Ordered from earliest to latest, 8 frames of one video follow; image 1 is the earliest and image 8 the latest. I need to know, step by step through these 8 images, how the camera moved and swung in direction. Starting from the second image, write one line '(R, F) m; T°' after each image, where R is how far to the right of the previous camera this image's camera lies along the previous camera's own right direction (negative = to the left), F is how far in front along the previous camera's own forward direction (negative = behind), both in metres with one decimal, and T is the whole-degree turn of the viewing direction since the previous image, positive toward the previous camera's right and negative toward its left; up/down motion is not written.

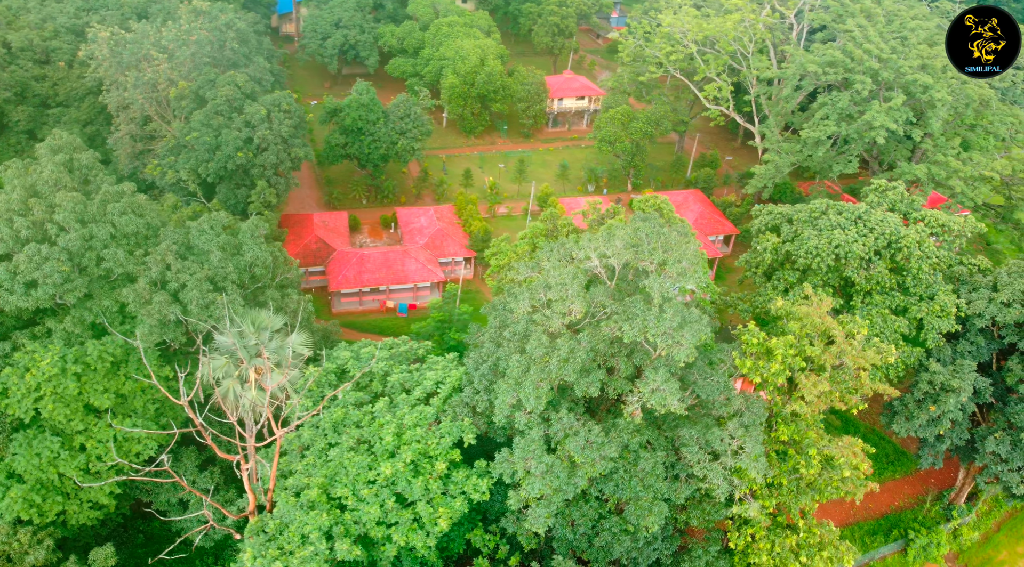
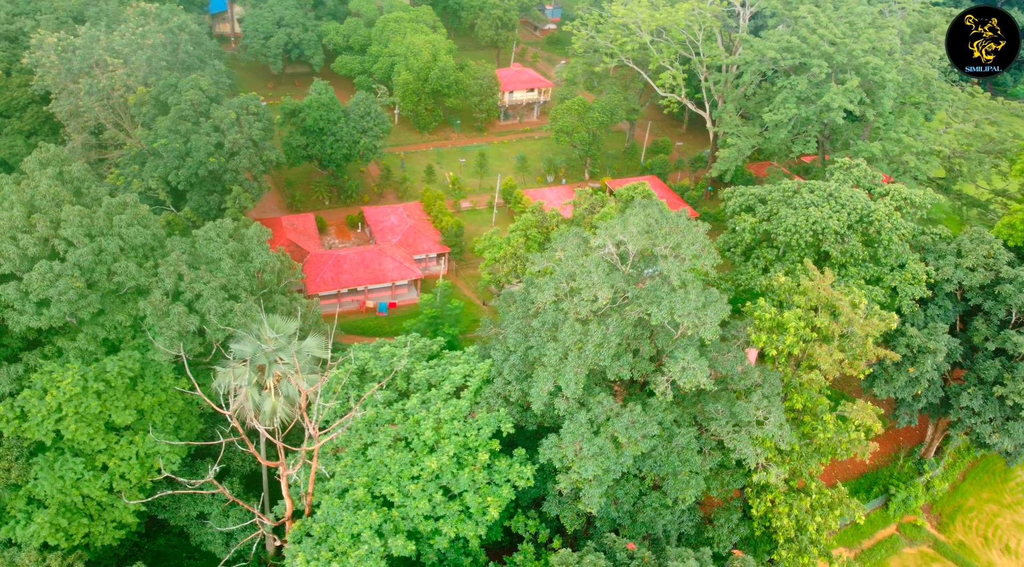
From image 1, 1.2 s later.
(-2.6, -0.4) m; +5°
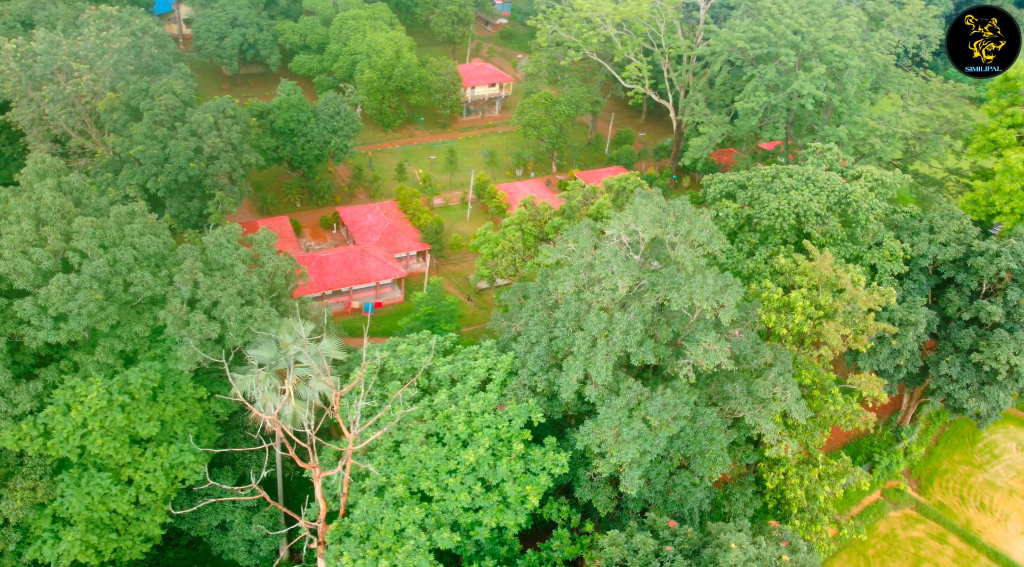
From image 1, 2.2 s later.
(-2.1, -0.3) m; +4°
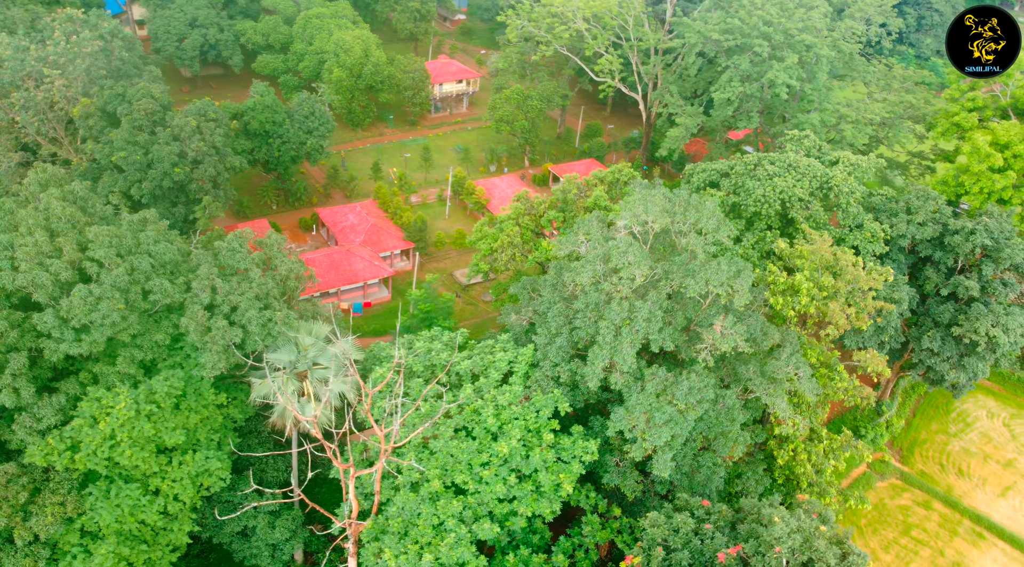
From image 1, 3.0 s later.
(-1.9, -0.3) m; +4°
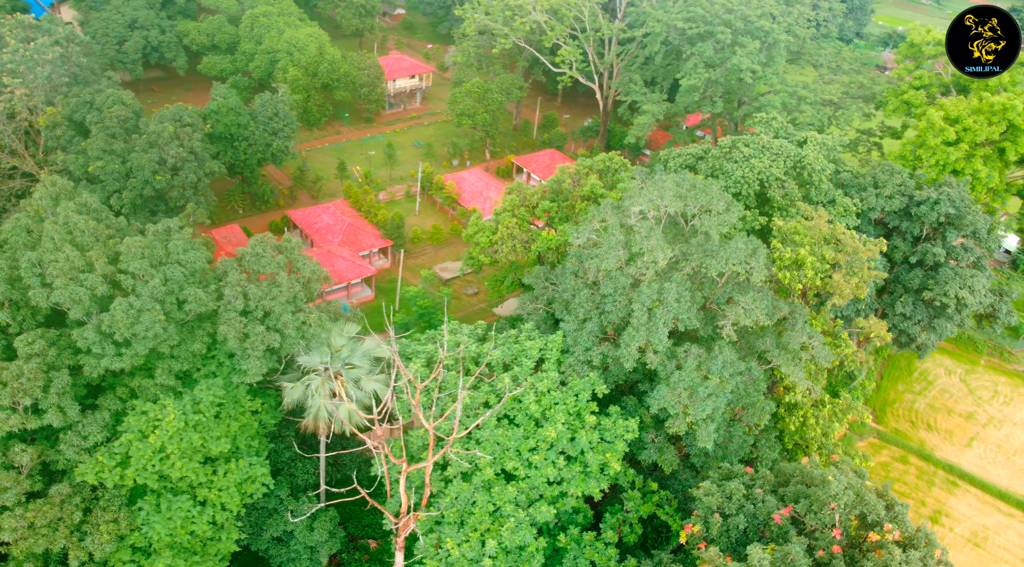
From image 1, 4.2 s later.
(-2.9, -0.4) m; +5°
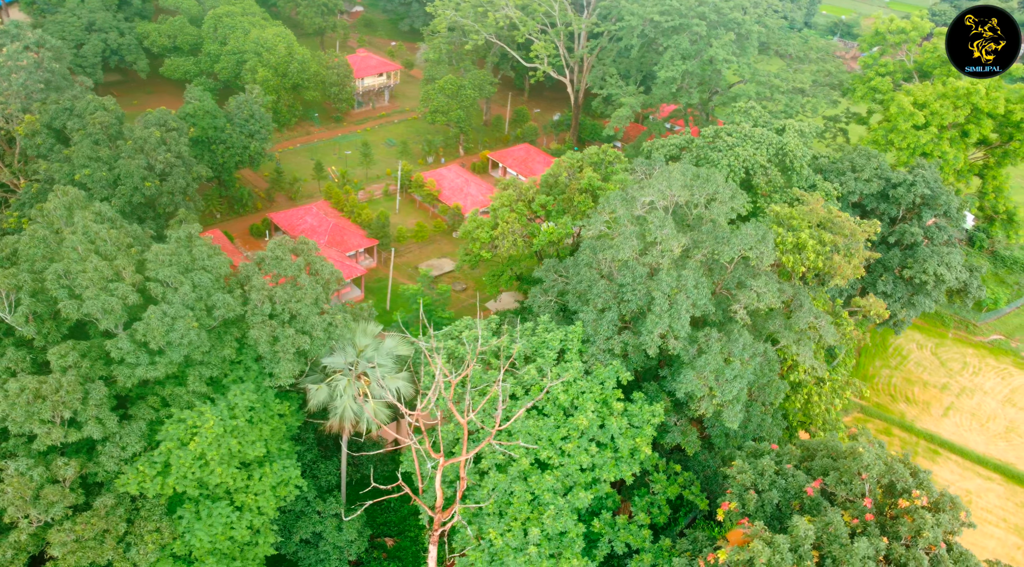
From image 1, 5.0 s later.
(-2.0, -0.3) m; +4°
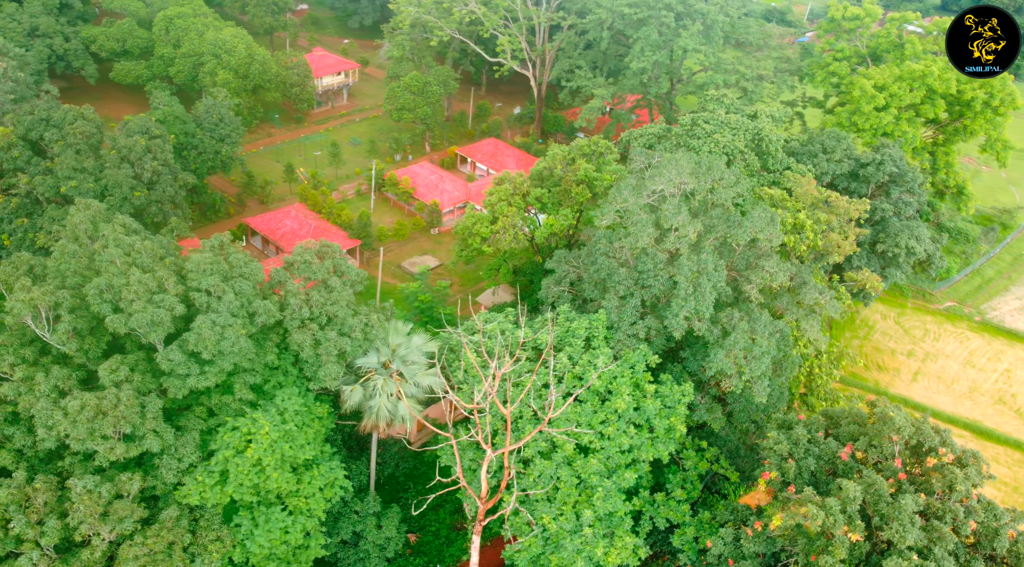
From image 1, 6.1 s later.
(-2.7, -0.4) m; +5°
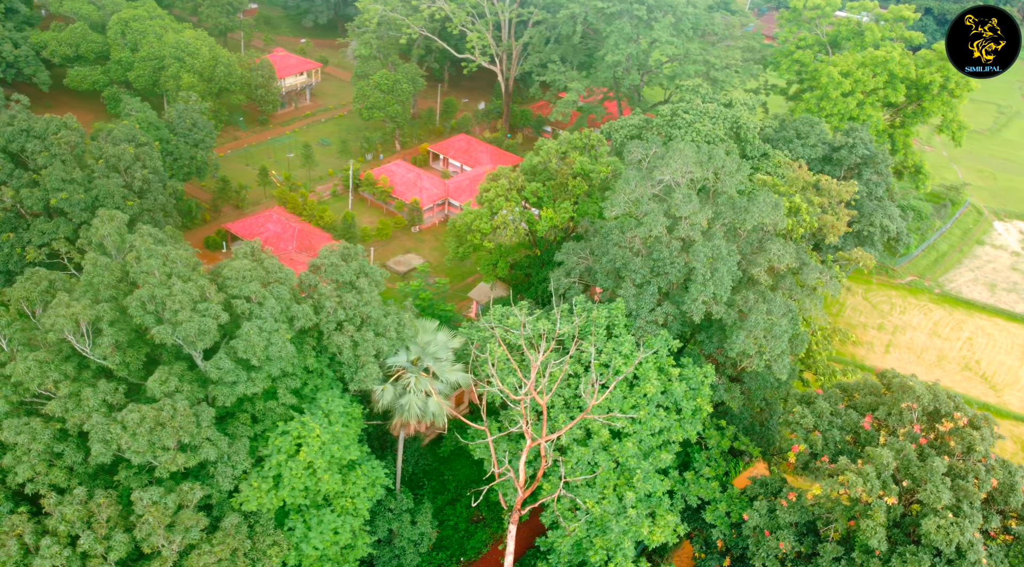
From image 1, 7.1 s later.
(-2.4, -0.4) m; +4°
